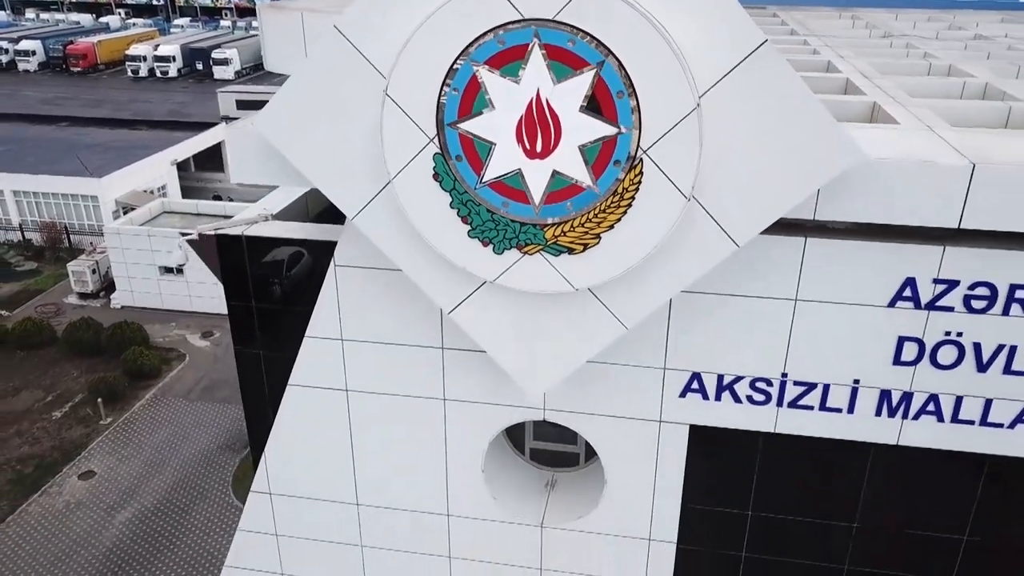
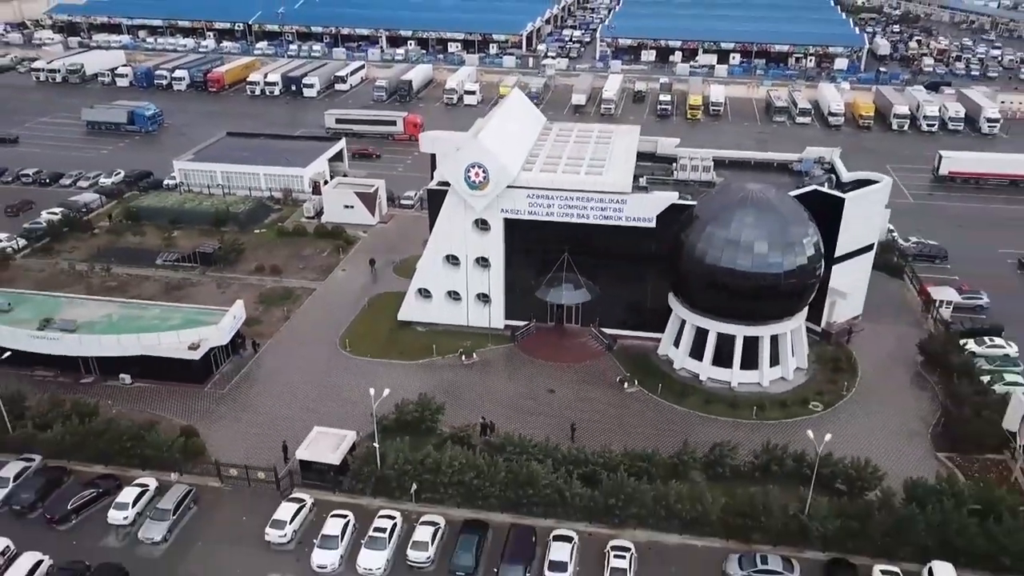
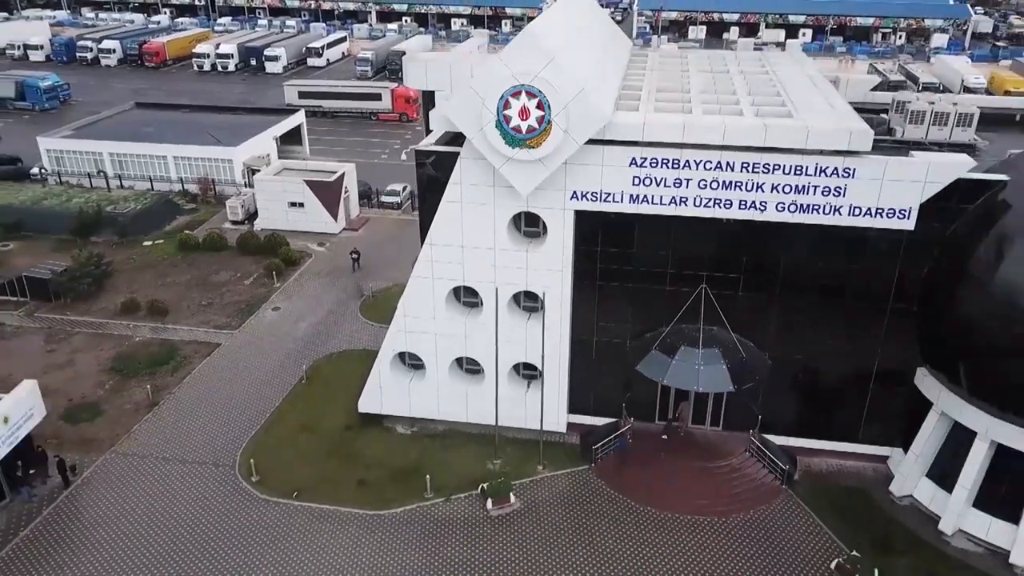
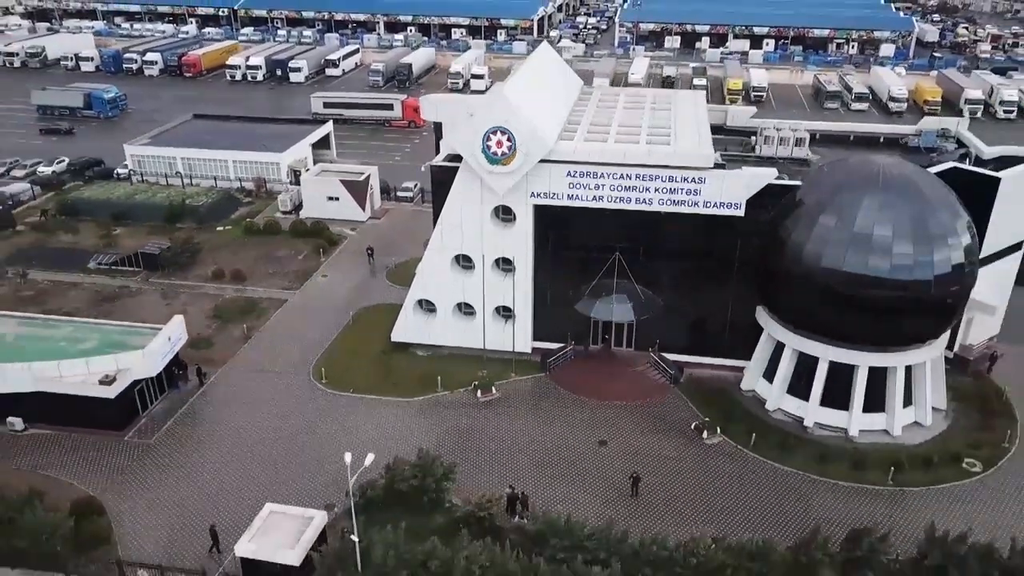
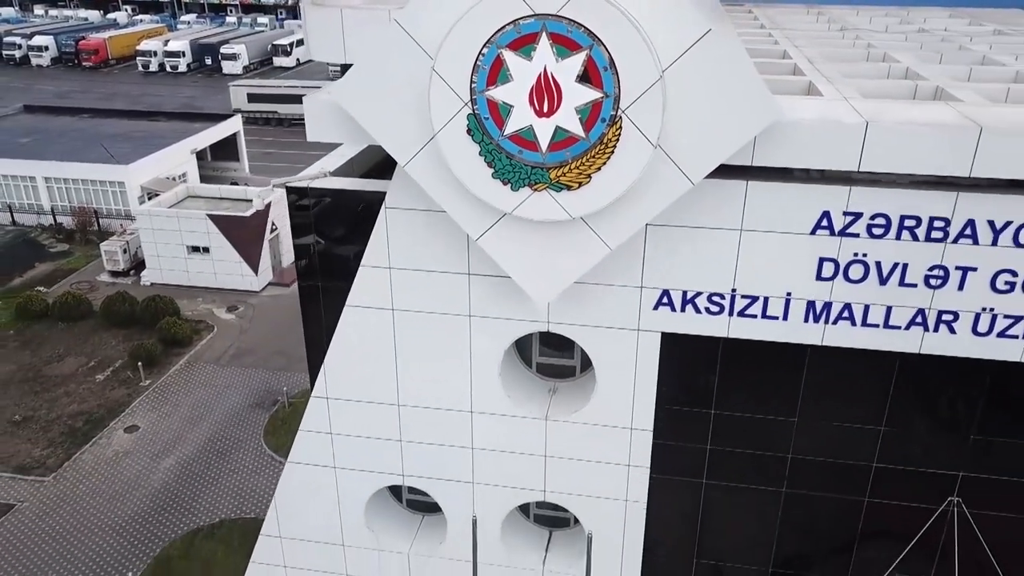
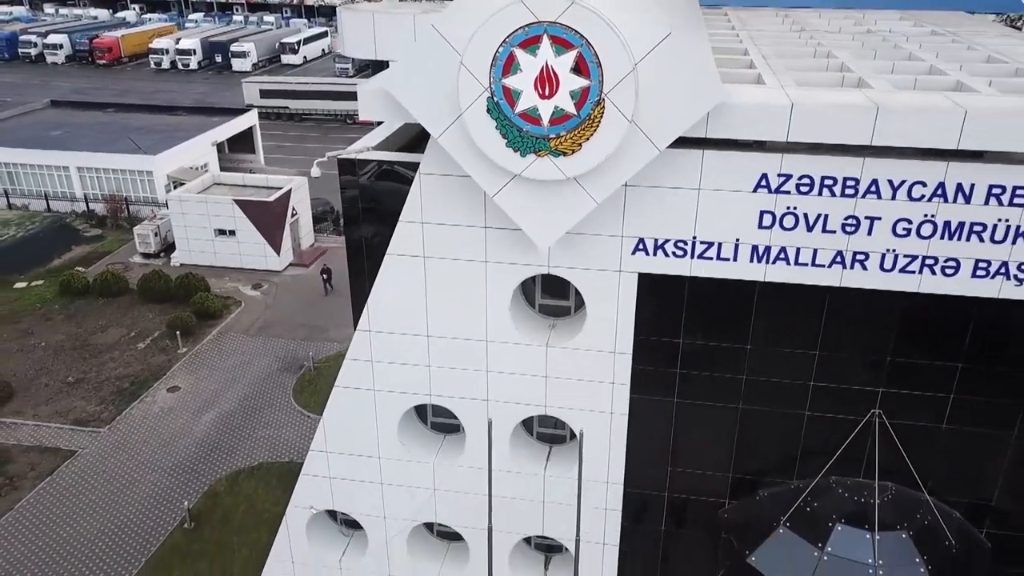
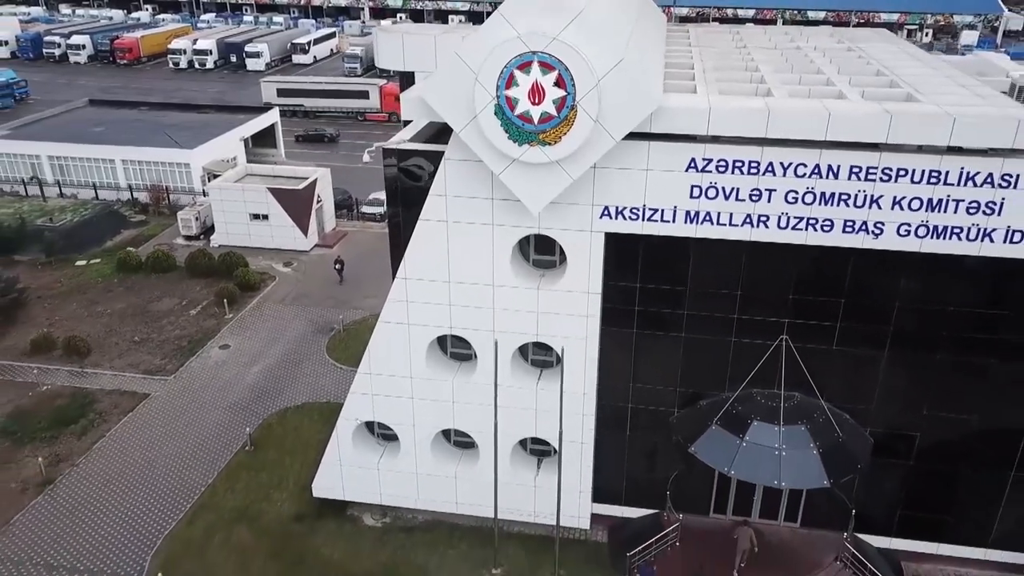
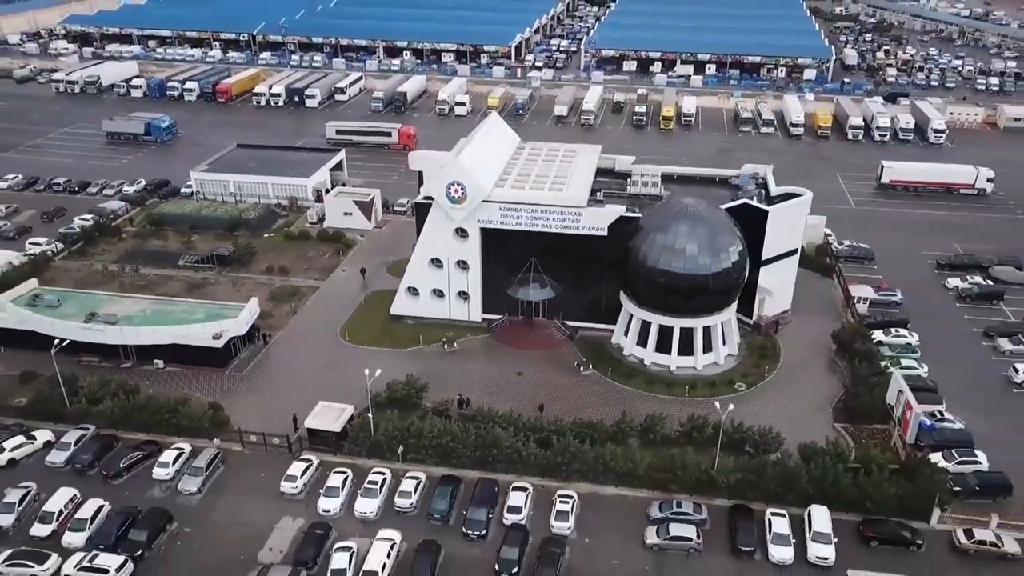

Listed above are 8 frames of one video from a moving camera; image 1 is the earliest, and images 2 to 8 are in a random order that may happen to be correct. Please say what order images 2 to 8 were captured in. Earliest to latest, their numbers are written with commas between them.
5, 6, 7, 3, 4, 2, 8
